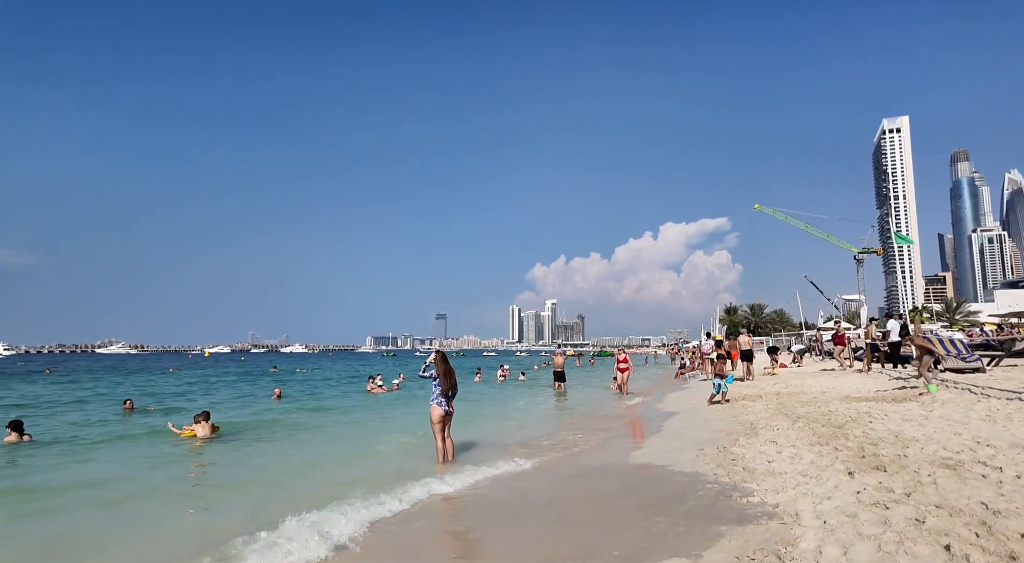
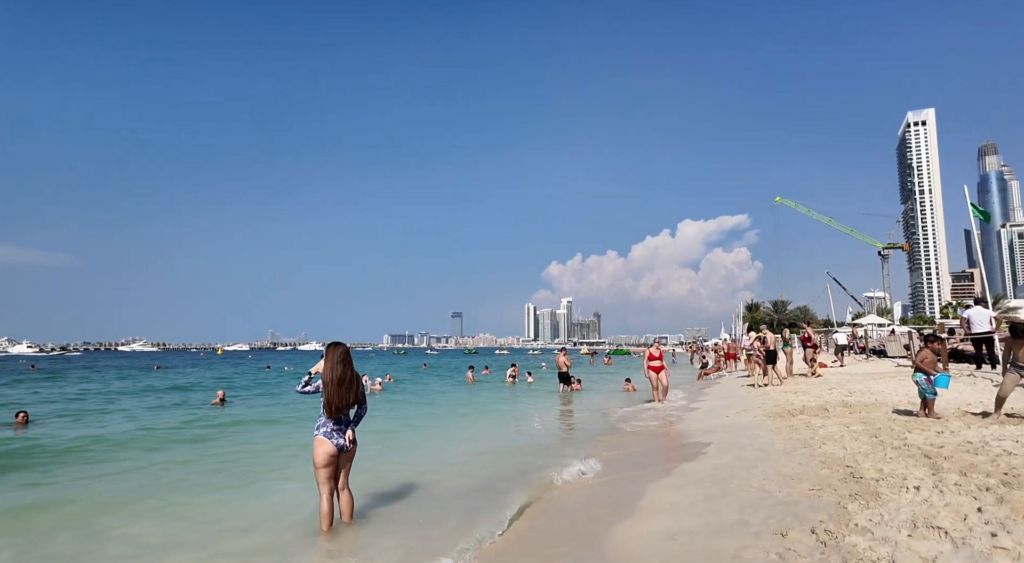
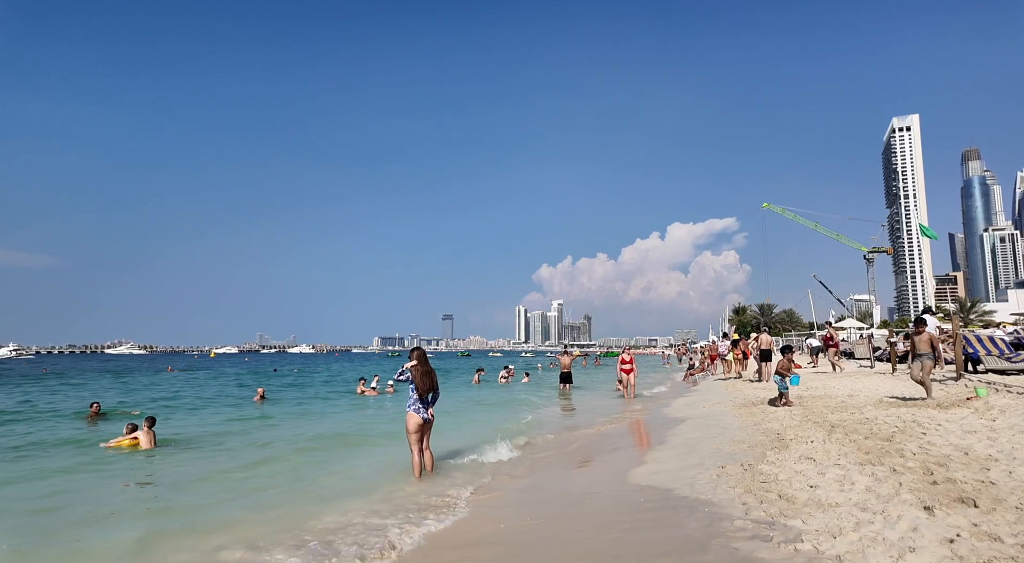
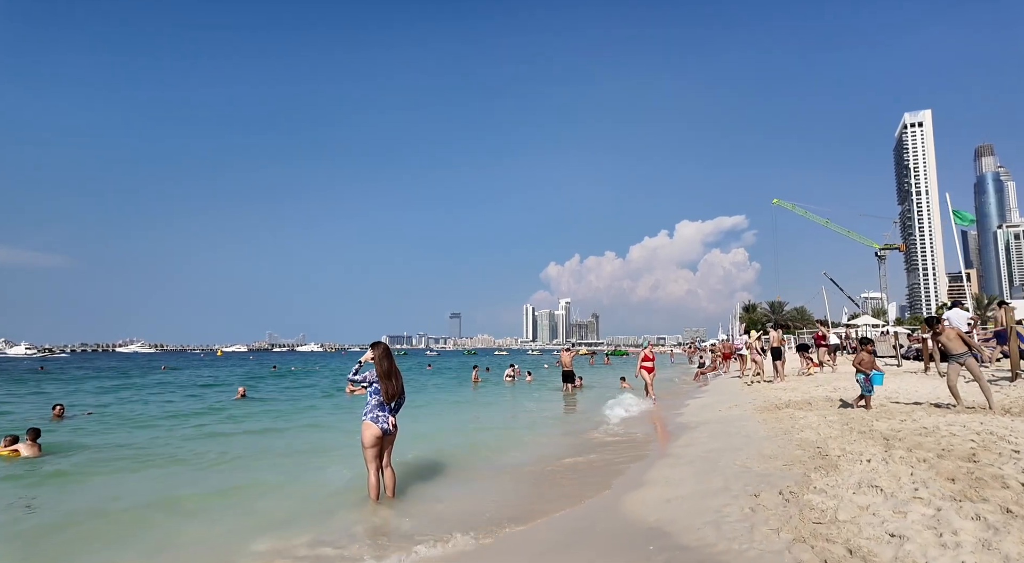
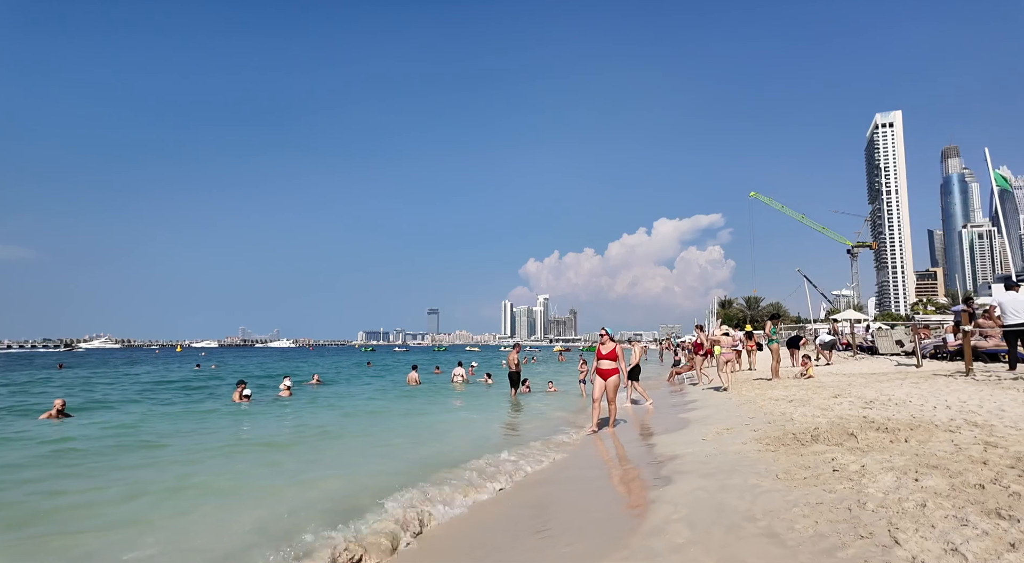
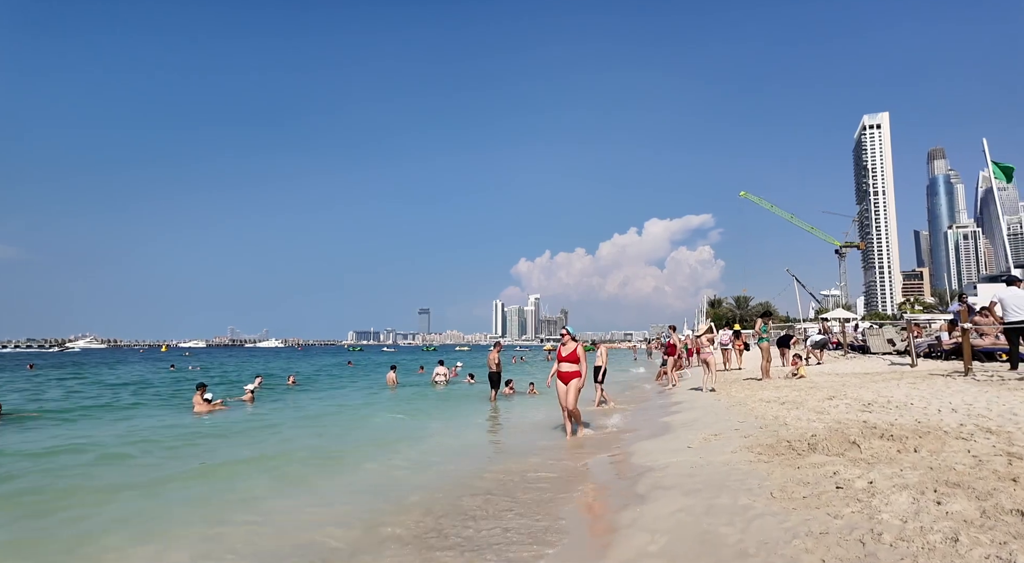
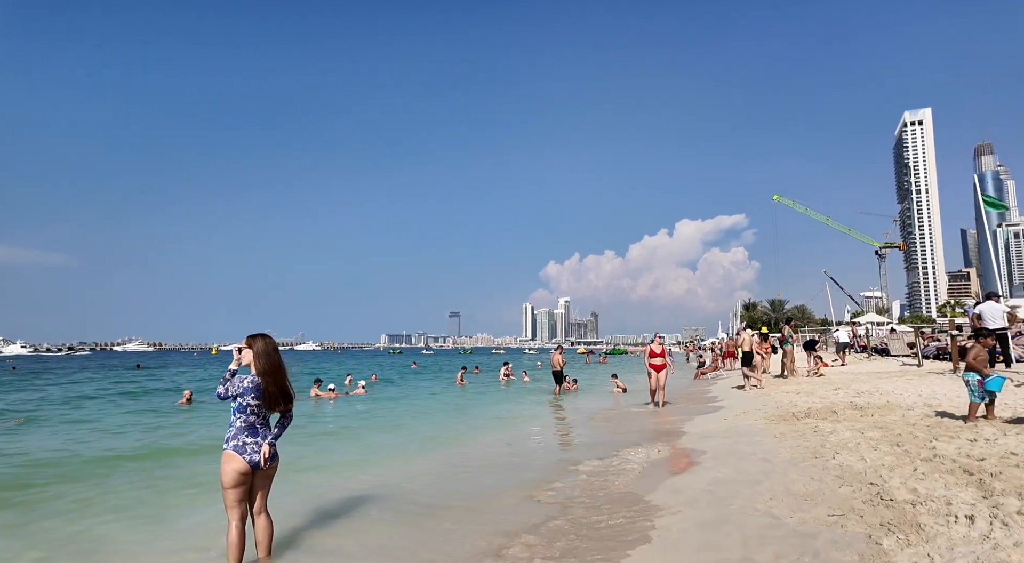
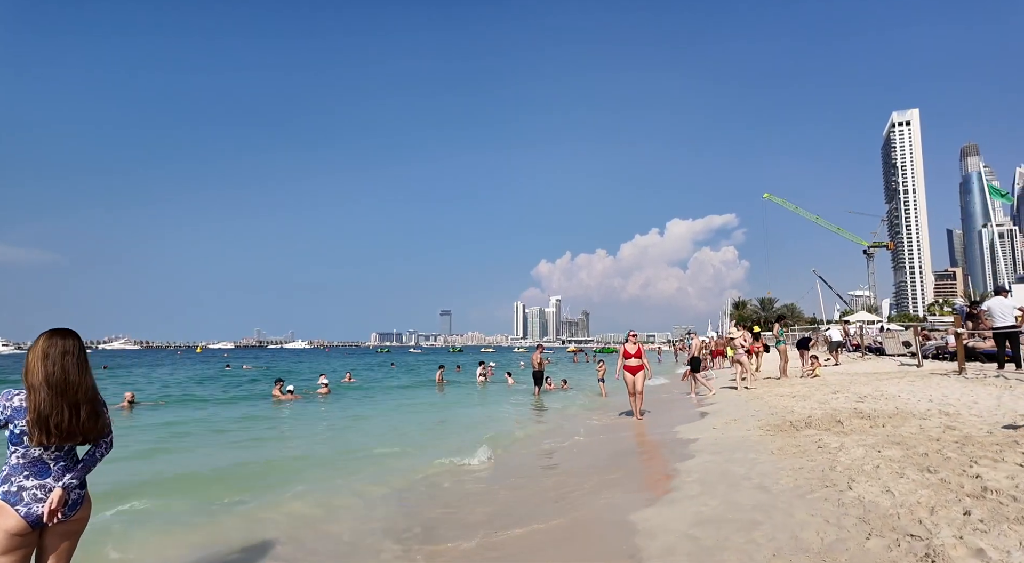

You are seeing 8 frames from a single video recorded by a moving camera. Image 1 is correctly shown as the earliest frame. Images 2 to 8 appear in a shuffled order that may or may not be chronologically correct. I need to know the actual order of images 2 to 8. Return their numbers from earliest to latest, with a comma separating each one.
3, 4, 2, 7, 8, 5, 6
